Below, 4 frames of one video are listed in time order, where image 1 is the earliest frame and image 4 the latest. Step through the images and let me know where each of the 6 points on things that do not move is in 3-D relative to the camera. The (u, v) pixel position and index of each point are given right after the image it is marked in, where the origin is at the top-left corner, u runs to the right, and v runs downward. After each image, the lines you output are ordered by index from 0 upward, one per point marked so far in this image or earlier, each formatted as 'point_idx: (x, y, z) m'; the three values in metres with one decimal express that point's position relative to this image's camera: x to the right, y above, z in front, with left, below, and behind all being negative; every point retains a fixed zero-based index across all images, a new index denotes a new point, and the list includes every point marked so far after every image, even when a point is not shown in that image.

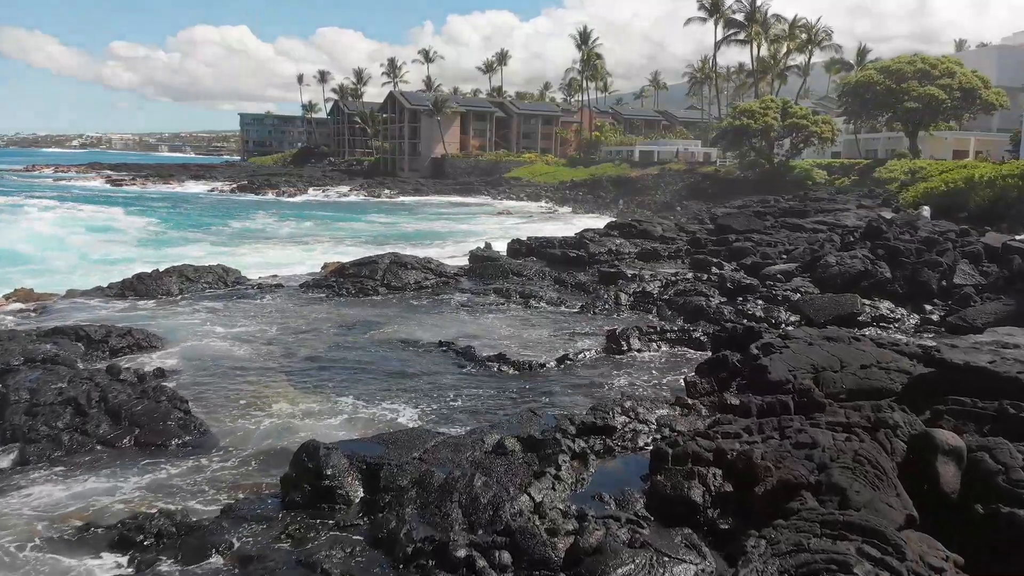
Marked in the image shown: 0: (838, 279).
0: (+34.3, +0.9, +17.5) m
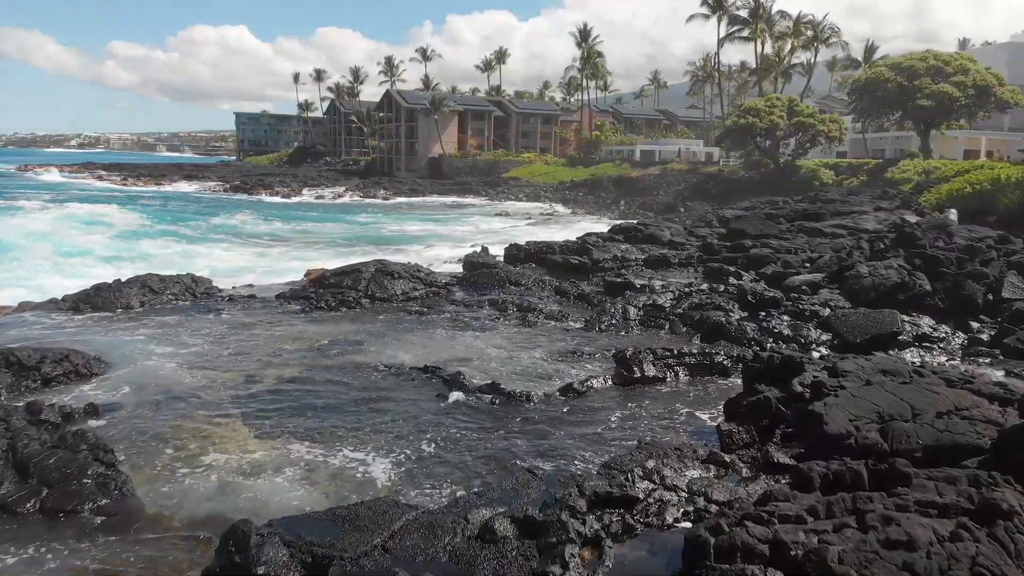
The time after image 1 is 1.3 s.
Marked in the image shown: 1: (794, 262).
0: (+33.9, -0.4, +15.7) m
1: (+31.1, +2.9, +18.4) m
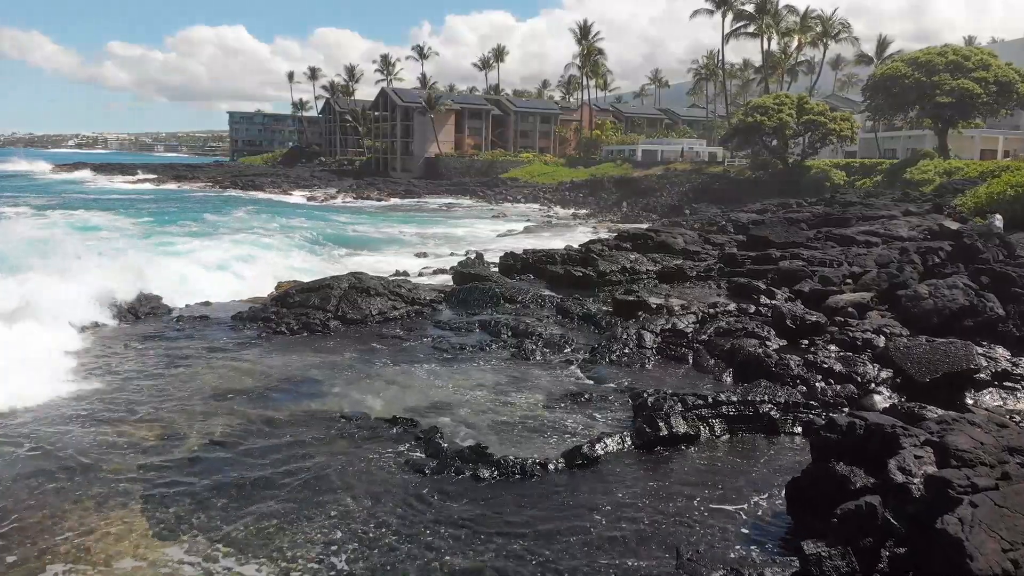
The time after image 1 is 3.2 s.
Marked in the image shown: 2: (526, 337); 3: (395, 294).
0: (+33.4, -2.3, +13.2) m
1: (+30.6, +1.0, +15.9) m
2: (+1.3, -4.4, +14.7) m
3: (-12.2, -0.7, +17.3) m
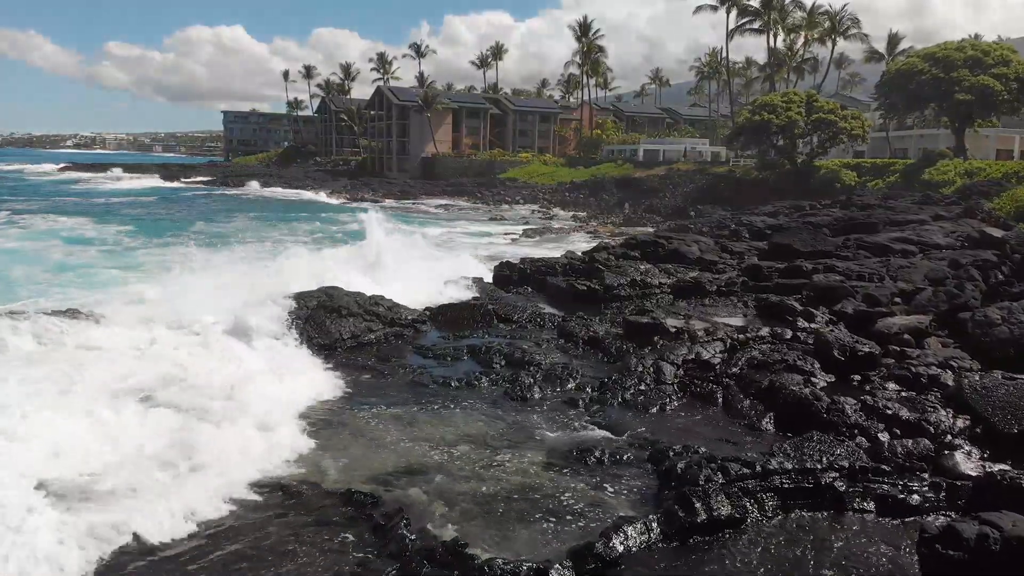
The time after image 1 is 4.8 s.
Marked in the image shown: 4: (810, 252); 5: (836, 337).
0: (+32.9, -3.9, +11.0) m
1: (+30.1, -0.6, +13.7) m
2: (+0.9, -6.1, +12.4) m
3: (-12.7, -2.4, +15.0) m
4: (+33.5, +3.9, +18.6) m
5: (+23.1, -3.5, +12.0) m
